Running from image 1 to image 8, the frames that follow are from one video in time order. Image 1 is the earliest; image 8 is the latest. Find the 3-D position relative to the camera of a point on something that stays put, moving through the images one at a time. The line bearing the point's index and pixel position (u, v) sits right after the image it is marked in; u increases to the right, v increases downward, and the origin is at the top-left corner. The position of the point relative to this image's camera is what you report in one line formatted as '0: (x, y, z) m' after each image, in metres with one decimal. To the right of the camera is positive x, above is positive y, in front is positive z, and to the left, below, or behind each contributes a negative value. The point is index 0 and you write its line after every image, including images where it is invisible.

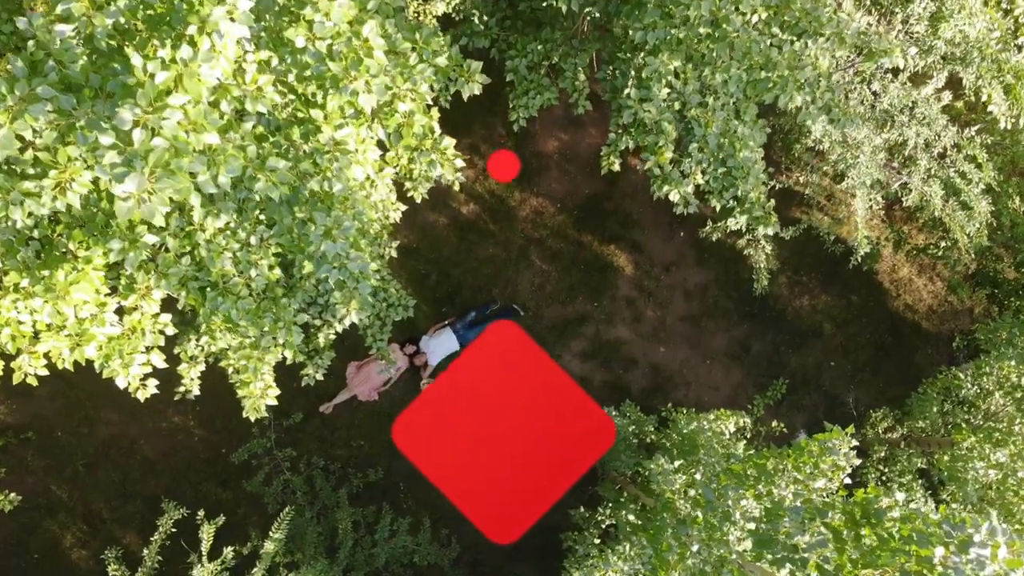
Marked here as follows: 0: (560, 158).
0: (+0.4, +1.1, +8.0) m
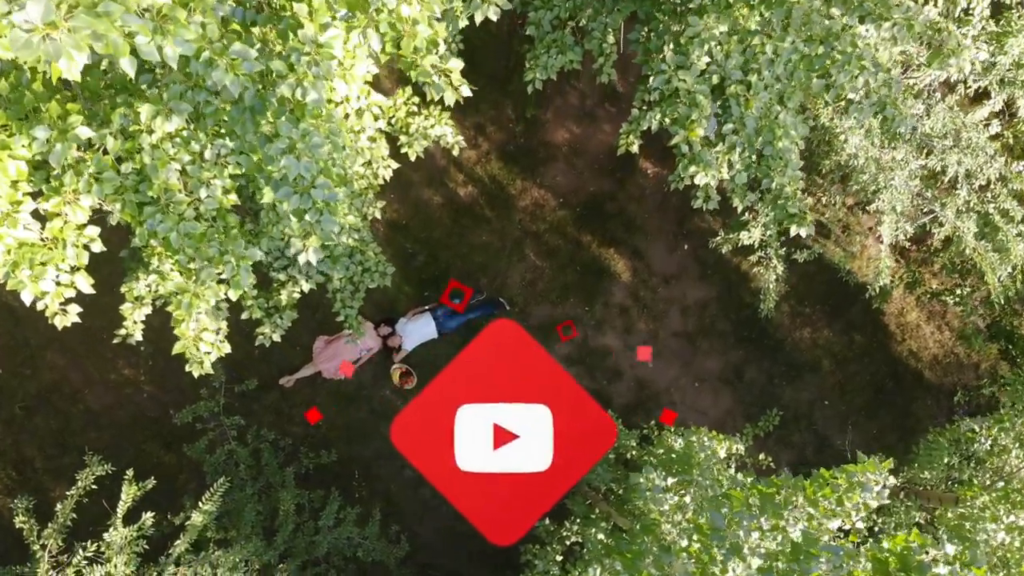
0: (+0.5, +1.1, +7.5) m
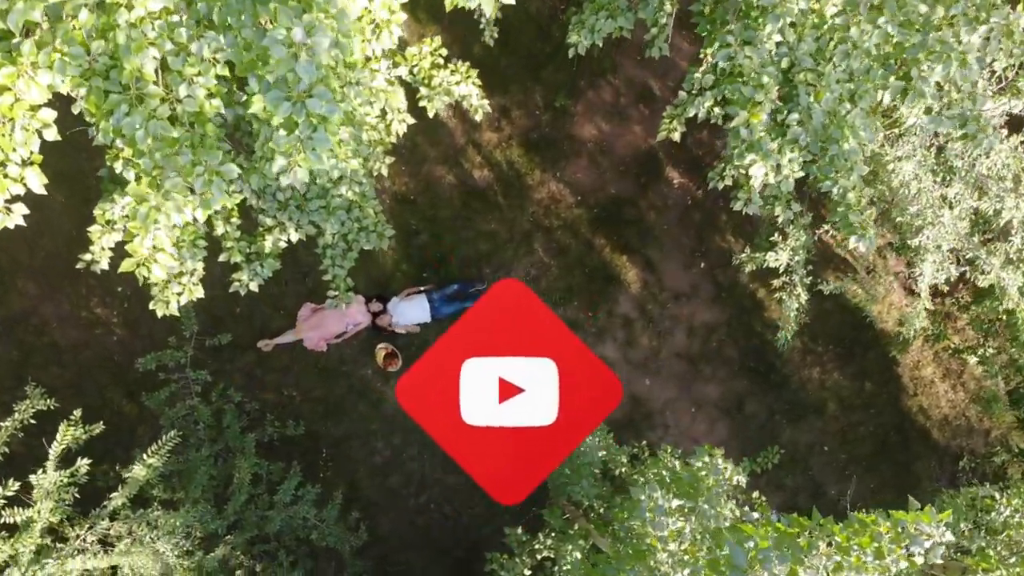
0: (+0.6, +1.1, +7.2) m
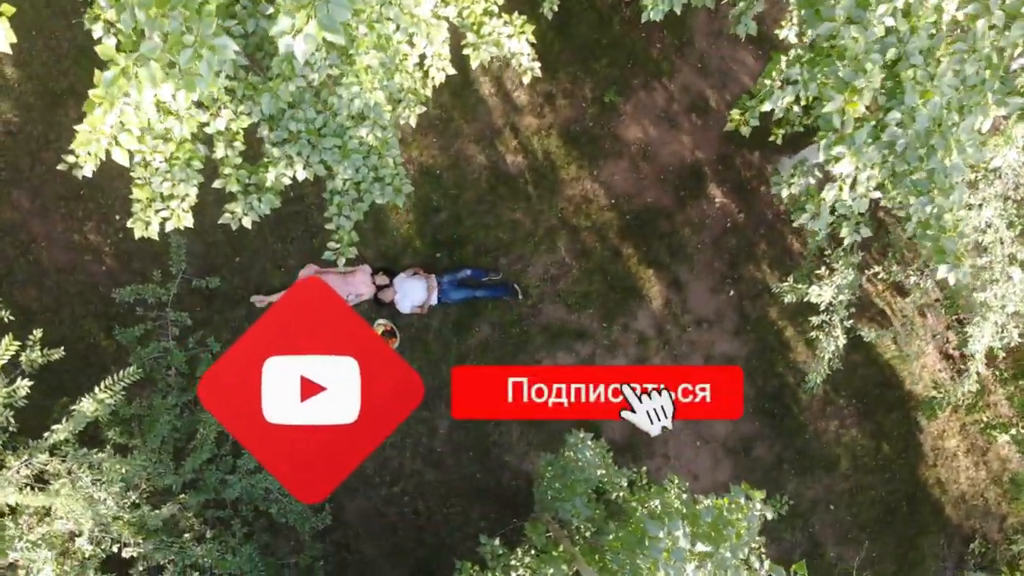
0: (+0.9, +1.0, +6.7) m
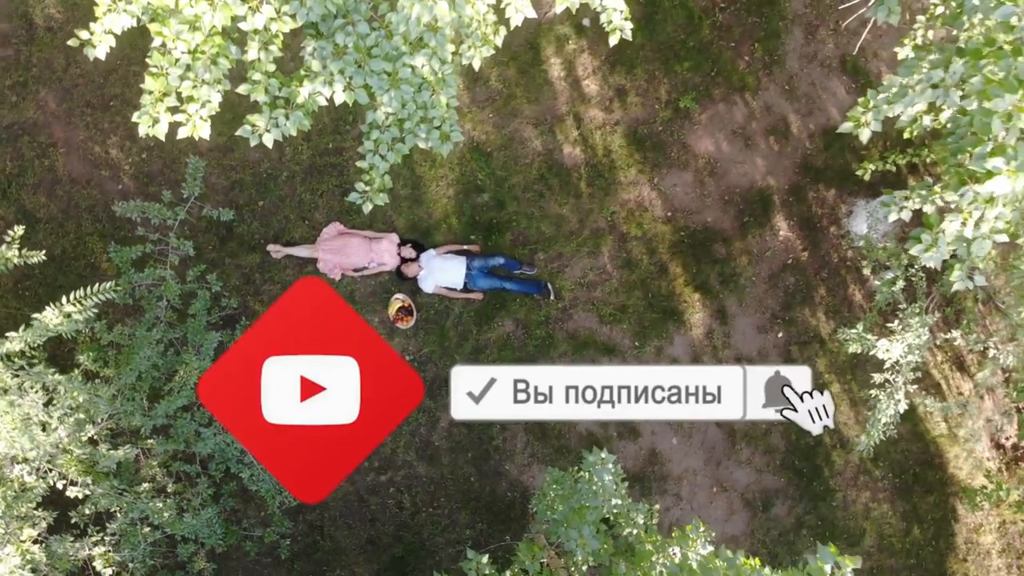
0: (+1.3, +0.8, +6.2) m
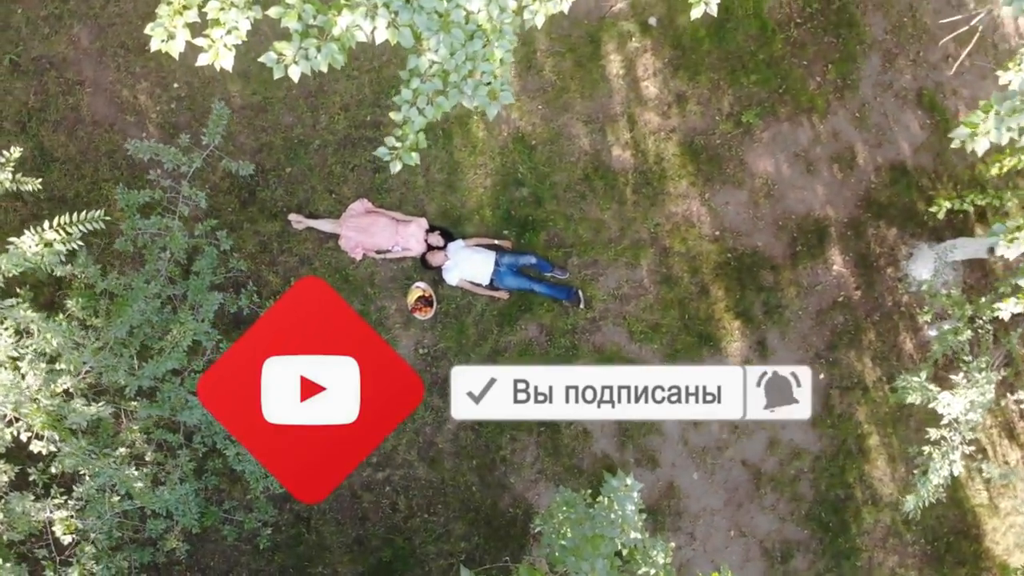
0: (+1.6, +0.7, +5.8) m
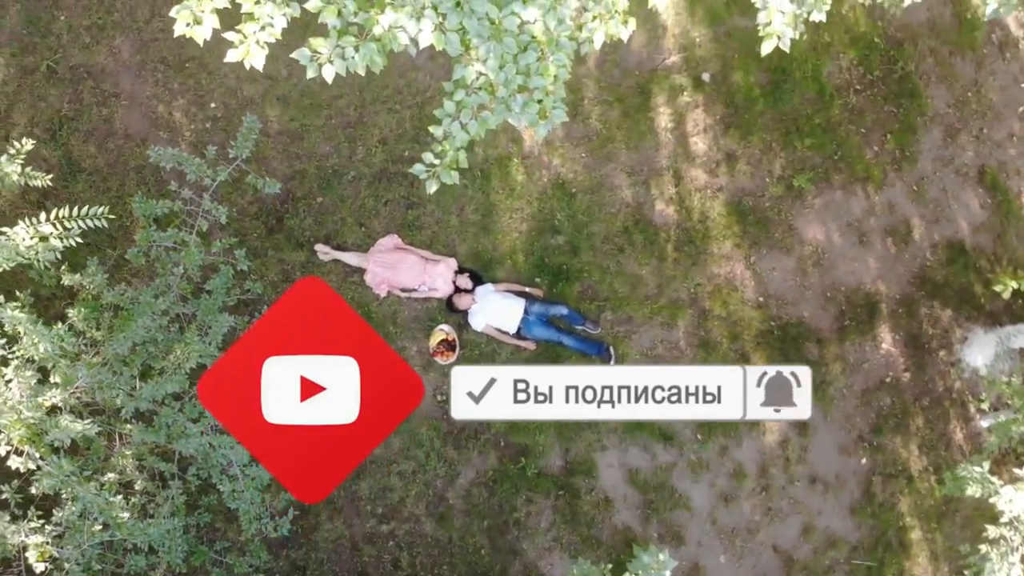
0: (+1.8, +0.2, +5.5) m
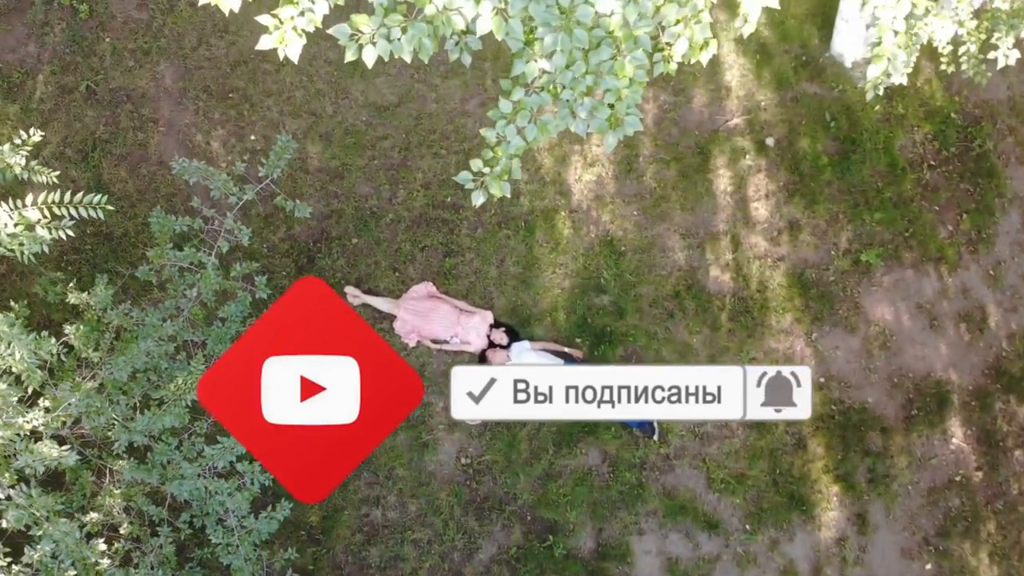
0: (+2.0, -0.3, +5.1) m
